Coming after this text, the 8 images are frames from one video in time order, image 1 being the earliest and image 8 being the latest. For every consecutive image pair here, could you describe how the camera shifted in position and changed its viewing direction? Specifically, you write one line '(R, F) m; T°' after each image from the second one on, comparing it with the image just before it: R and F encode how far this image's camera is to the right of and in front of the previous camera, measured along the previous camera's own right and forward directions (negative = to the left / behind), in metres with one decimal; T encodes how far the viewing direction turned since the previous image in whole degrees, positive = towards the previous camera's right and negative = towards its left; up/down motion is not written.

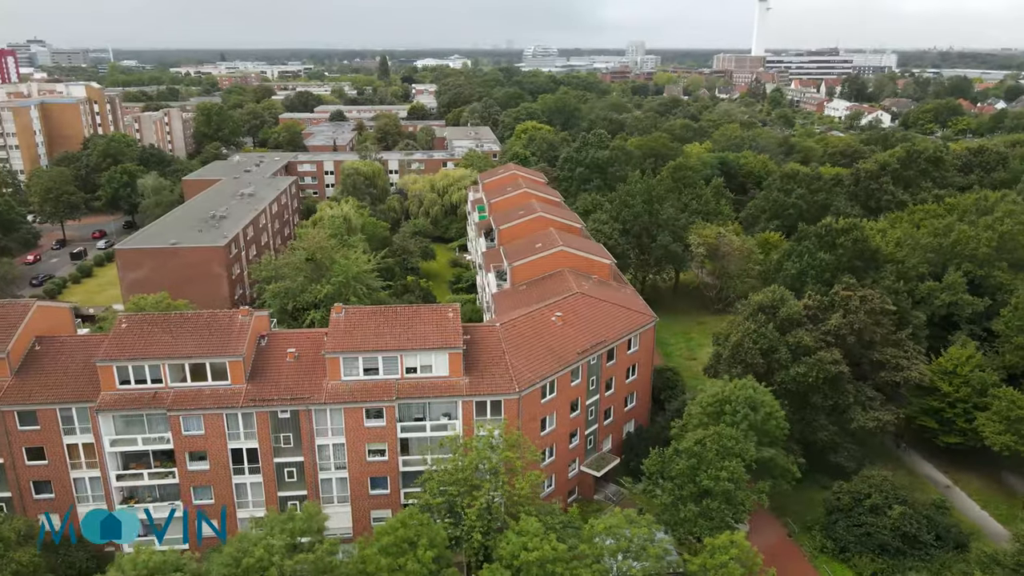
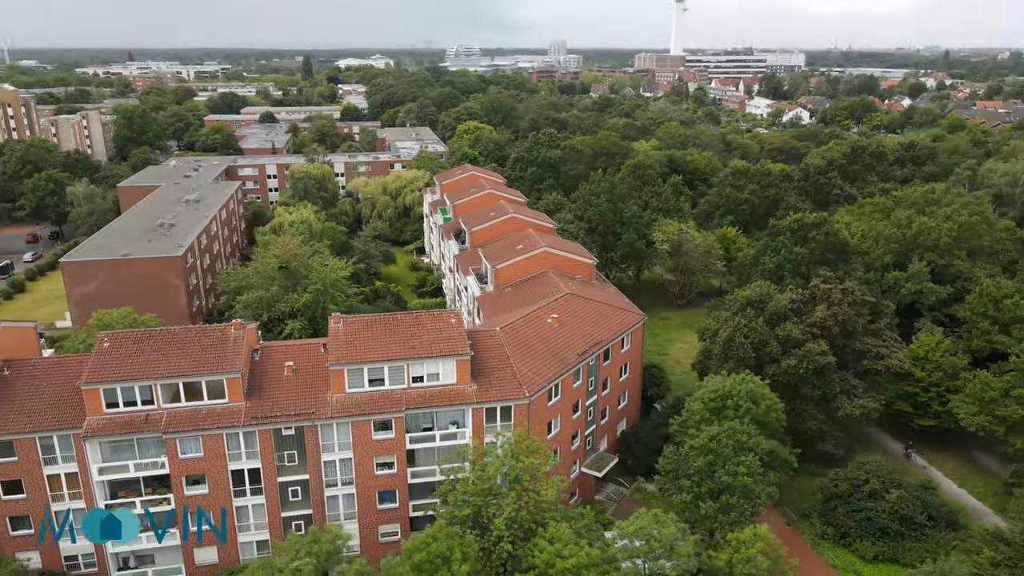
(-2.9, +0.6) m; +6°
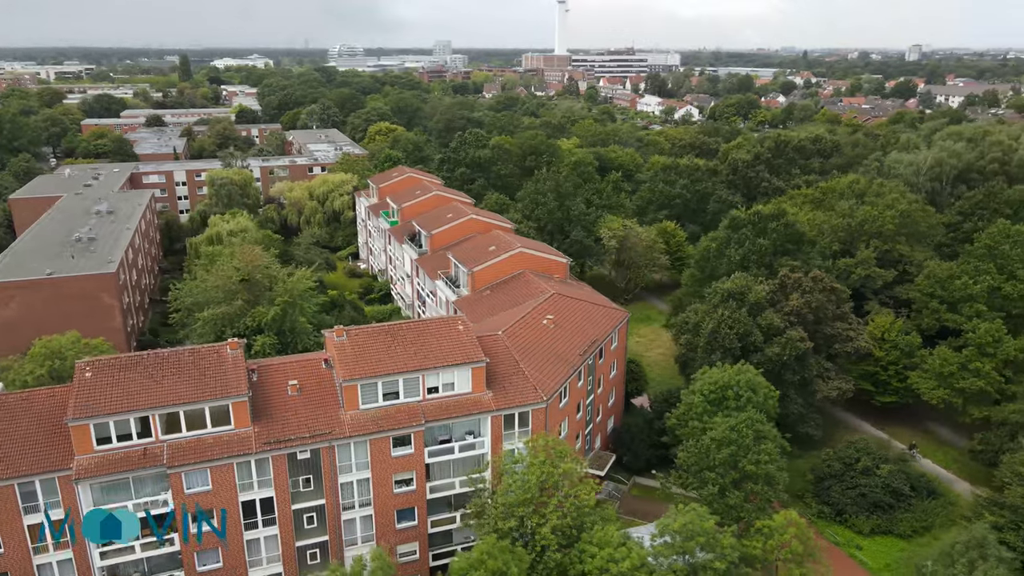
(-4.3, +0.9) m; +8°
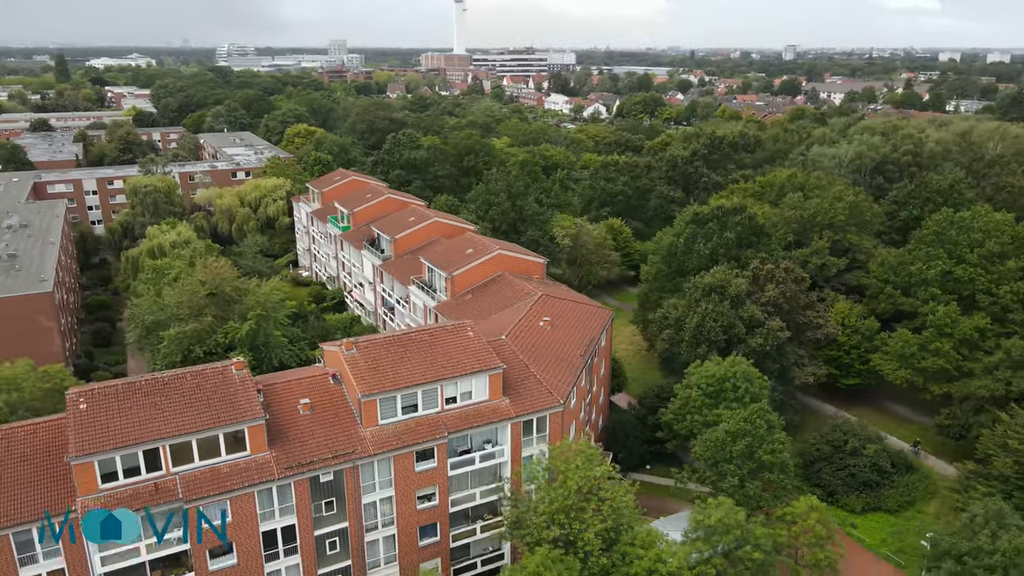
(-3.8, +0.8) m; +7°
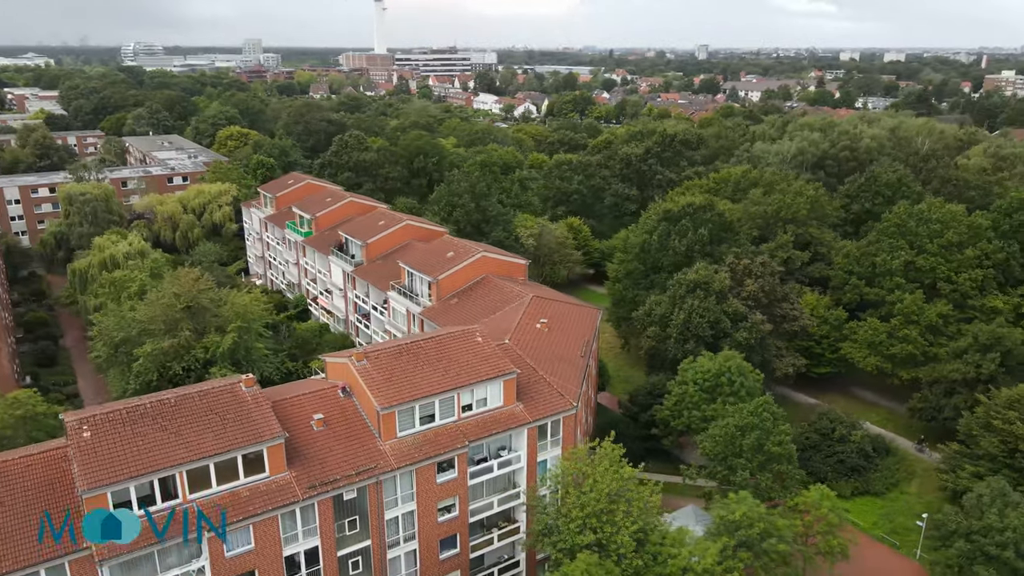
(-2.9, +0.5) m; +6°
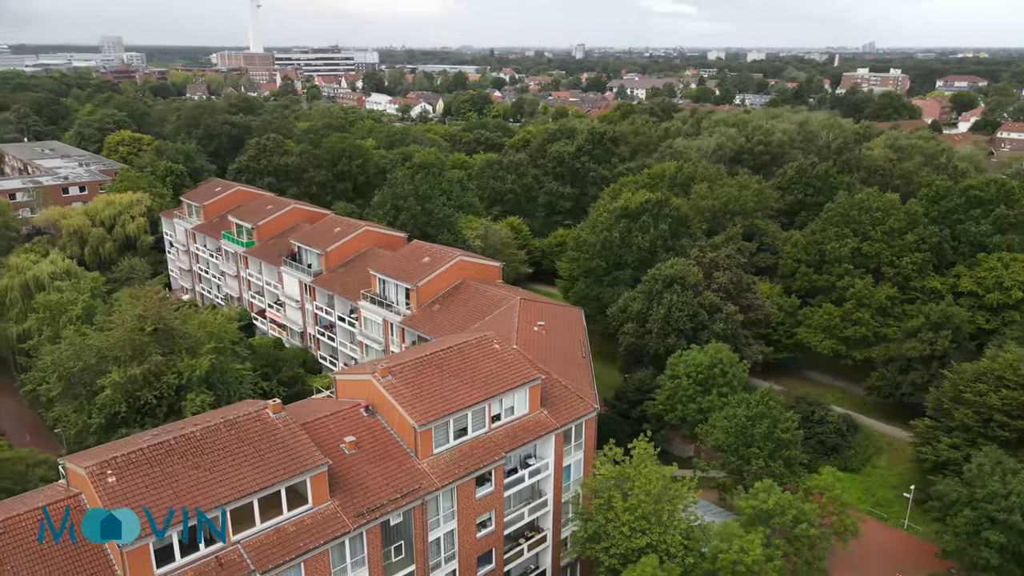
(-4.4, +1.0) m; +8°
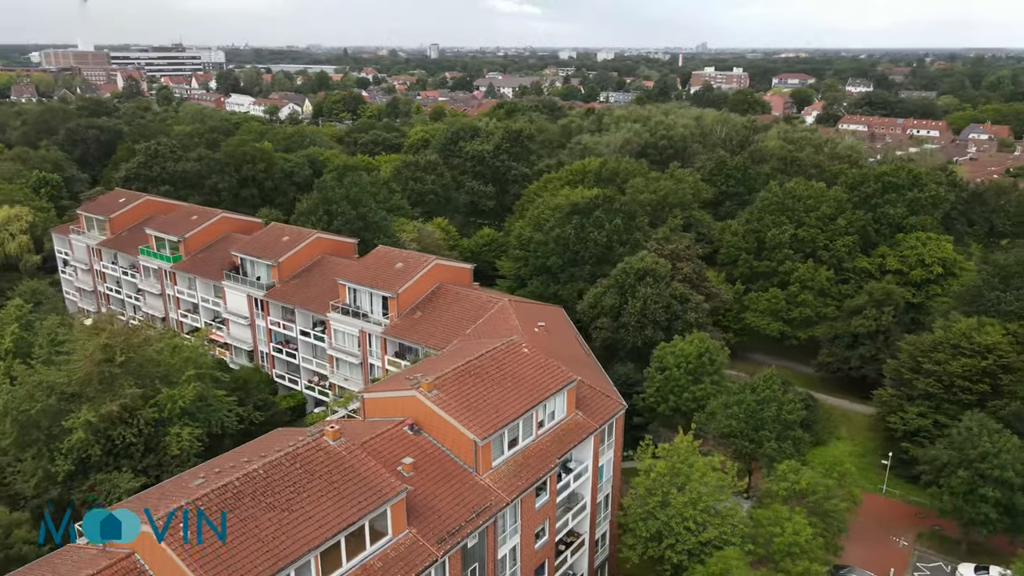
(-5.4, +1.3) m; +10°
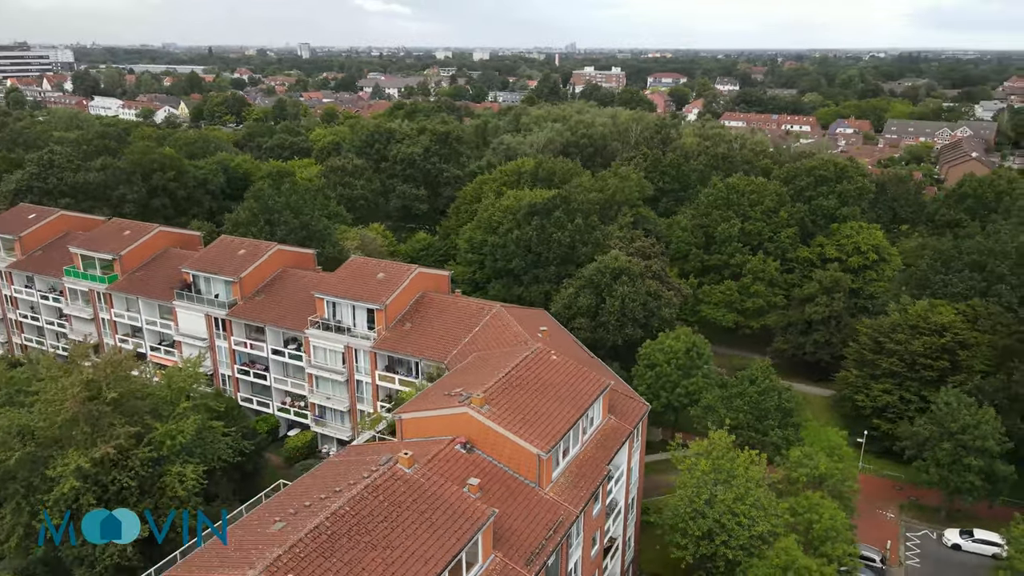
(-4.6, +1.0) m; +9°
